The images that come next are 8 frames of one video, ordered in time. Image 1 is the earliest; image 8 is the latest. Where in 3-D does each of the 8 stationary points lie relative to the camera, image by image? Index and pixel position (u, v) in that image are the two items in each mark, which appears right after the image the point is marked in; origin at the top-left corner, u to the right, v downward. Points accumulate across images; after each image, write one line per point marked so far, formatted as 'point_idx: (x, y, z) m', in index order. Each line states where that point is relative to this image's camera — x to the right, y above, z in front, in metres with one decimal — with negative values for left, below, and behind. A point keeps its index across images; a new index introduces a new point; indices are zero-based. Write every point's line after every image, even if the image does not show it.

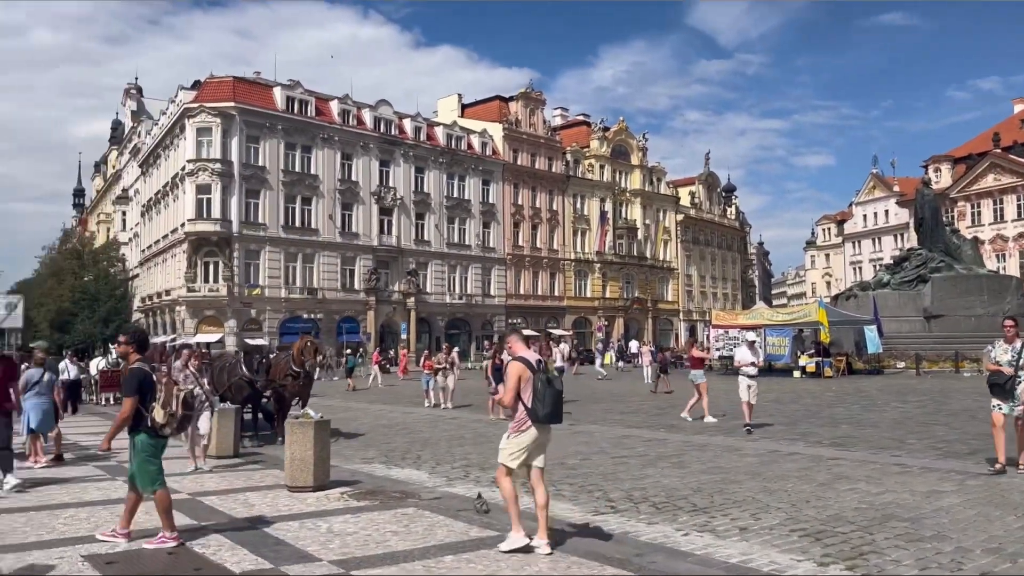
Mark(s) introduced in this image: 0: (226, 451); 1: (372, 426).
0: (-4.7, -2.7, +13.4) m
1: (-3.2, -3.1, +18.4) m
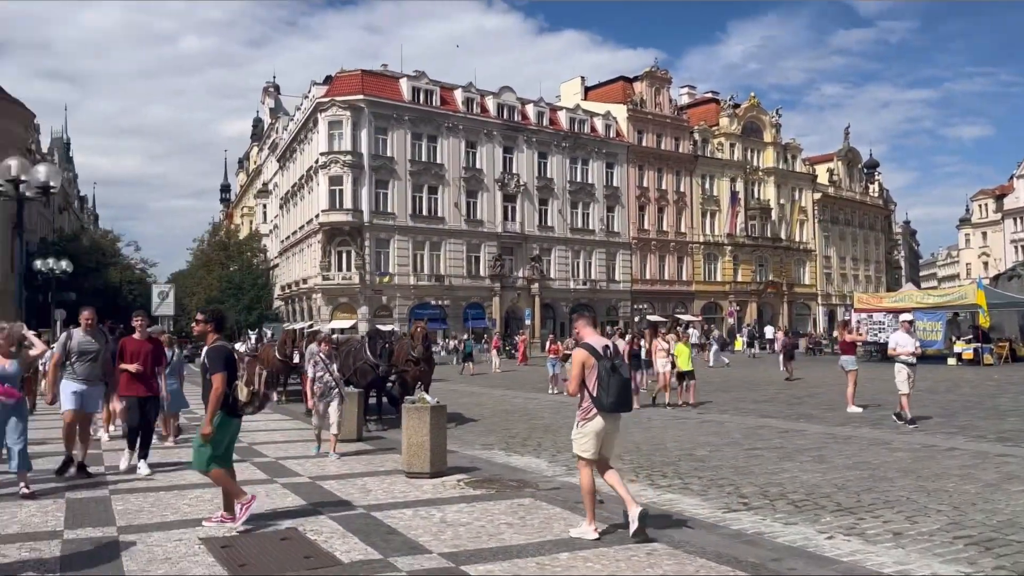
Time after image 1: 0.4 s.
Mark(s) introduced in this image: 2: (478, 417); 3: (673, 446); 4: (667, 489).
0: (-2.7, -2.4, +13.6) m
1: (-0.4, -2.8, +18.2) m
2: (-0.7, -2.7, +17.4) m
3: (+2.4, -2.4, +12.3) m
4: (+1.8, -2.3, +9.4) m
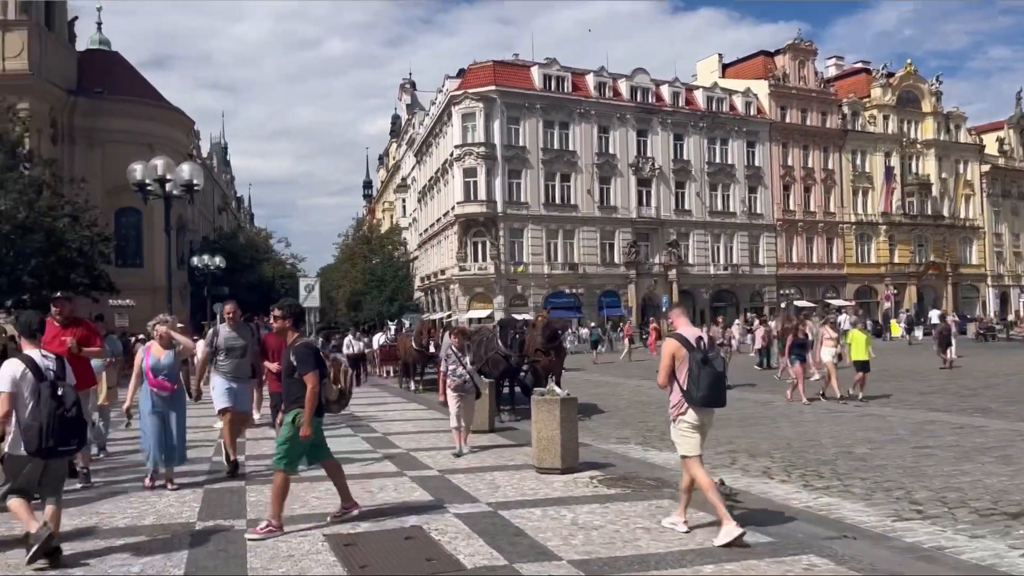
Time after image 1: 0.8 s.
0: (-0.5, -2.2, +13.3) m
1: (+2.5, -2.5, +17.5) m
2: (+2.1, -2.4, +16.8) m
3: (+4.3, -2.1, +11.2) m
4: (+3.2, -2.1, +8.4) m
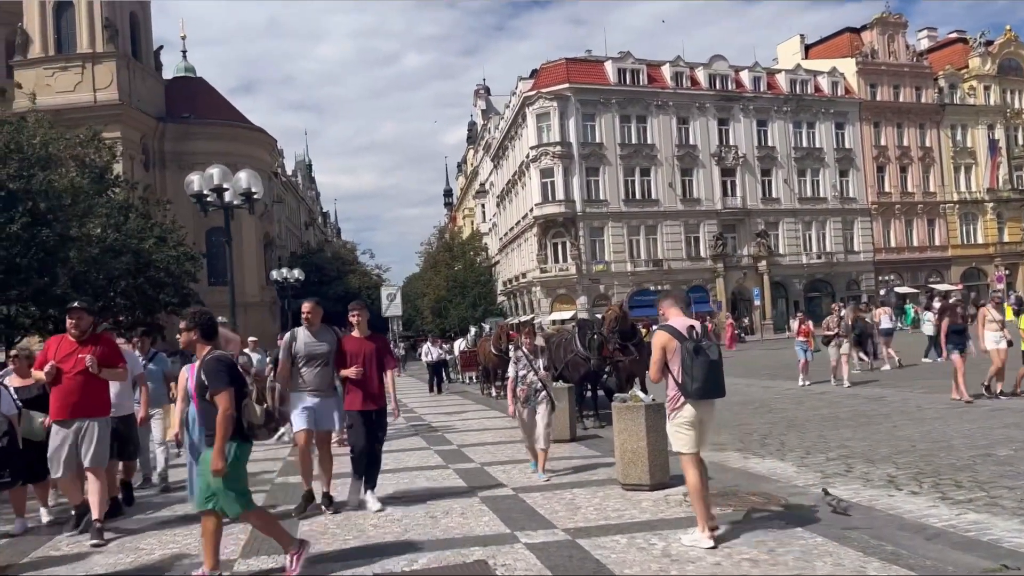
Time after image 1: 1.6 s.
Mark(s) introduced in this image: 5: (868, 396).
0: (+0.8, -2.2, +12.3) m
1: (+4.2, -2.3, +16.2) m
2: (+3.7, -2.3, +15.5) m
3: (+5.3, -1.9, +9.8) m
4: (+3.9, -1.9, +7.1) m
5: (+6.8, -2.0, +15.5) m
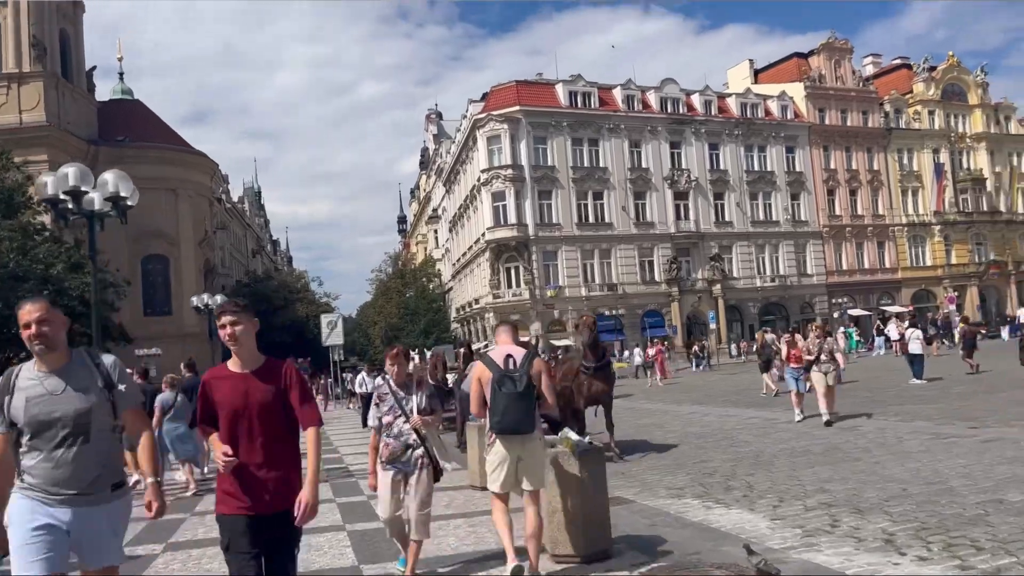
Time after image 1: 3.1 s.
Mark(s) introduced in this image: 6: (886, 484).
0: (-0.2, -2.4, +10.4) m
1: (+3.0, -2.6, +14.5) m
2: (+2.5, -2.6, +13.8) m
3: (+4.5, -2.0, +8.1) m
4: (+3.2, -1.9, +5.4) m
5: (+5.6, -2.3, +14.0) m
6: (+3.9, -2.0, +8.5) m
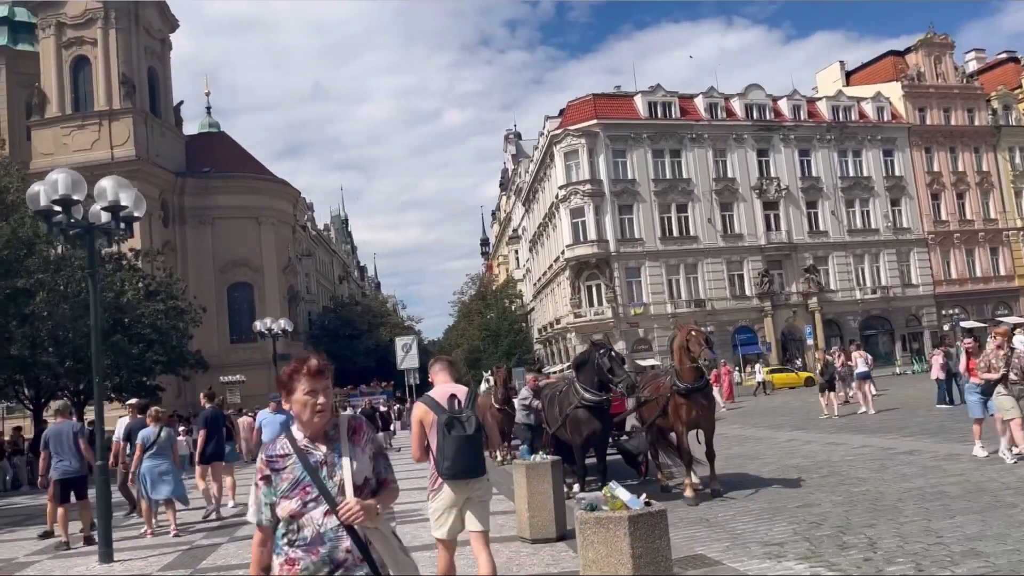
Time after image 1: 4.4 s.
0: (+0.4, -2.5, +8.6) m
1: (+4.0, -2.7, +12.3) m
2: (+3.5, -2.7, +11.6) m
3: (+4.8, -1.9, +5.9) m
4: (+3.2, -1.8, +3.3) m
5: (+6.5, -2.4, +11.5) m
6: (+4.3, -2.0, +6.3) m
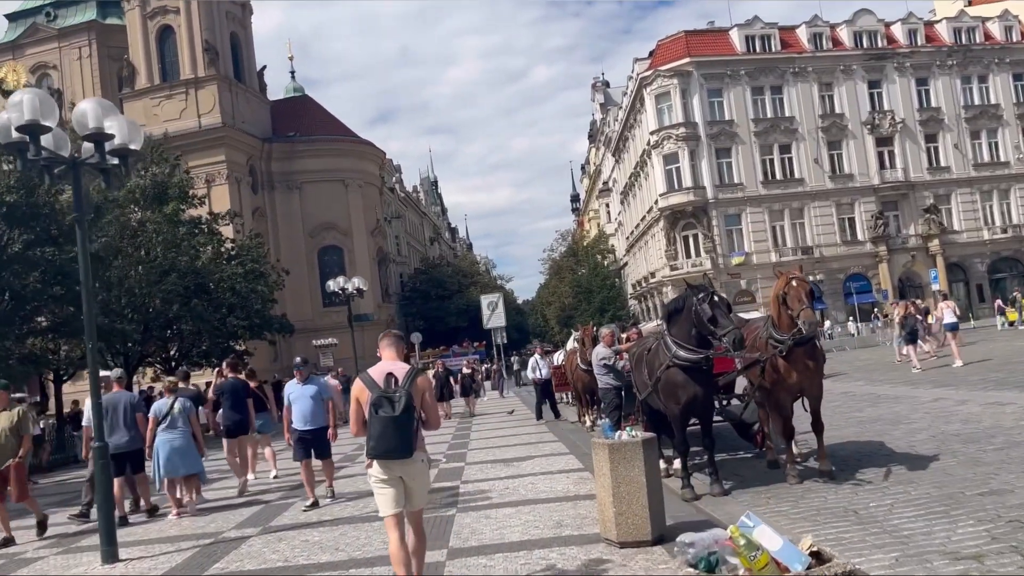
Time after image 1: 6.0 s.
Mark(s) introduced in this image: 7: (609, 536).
0: (+1.0, -1.9, +6.5) m
1: (+5.0, -1.8, +9.8) m
2: (+4.5, -1.8, +9.2) m
3: (+5.1, -1.3, +3.3) m
4: (+3.2, -1.4, +0.9) m
5: (+7.4, -1.4, +8.7) m
6: (+4.6, -1.4, +3.8) m
7: (+0.8, -2.0, +6.5) m
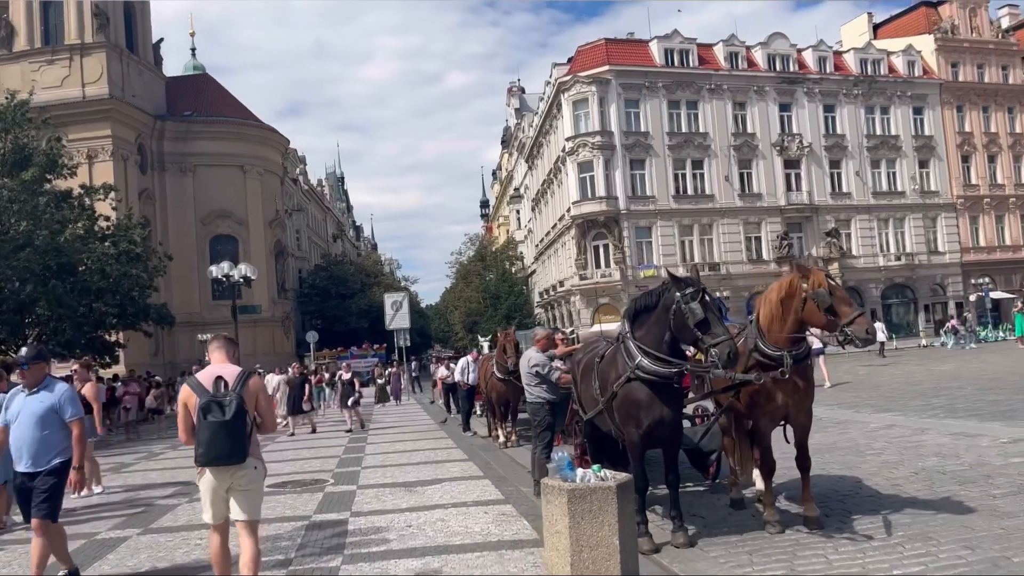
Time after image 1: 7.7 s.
0: (+0.5, -1.8, +4.6) m
1: (+4.1, -1.9, +8.3) m
2: (+3.6, -1.9, +7.6) m
3: (+4.9, -1.3, +1.8) m
4: (+3.4, -1.3, -0.8) m
5: (+6.7, -1.6, +7.5) m
6: (+4.4, -1.4, +2.3) m
7: (+0.3, -1.8, +4.6) m
